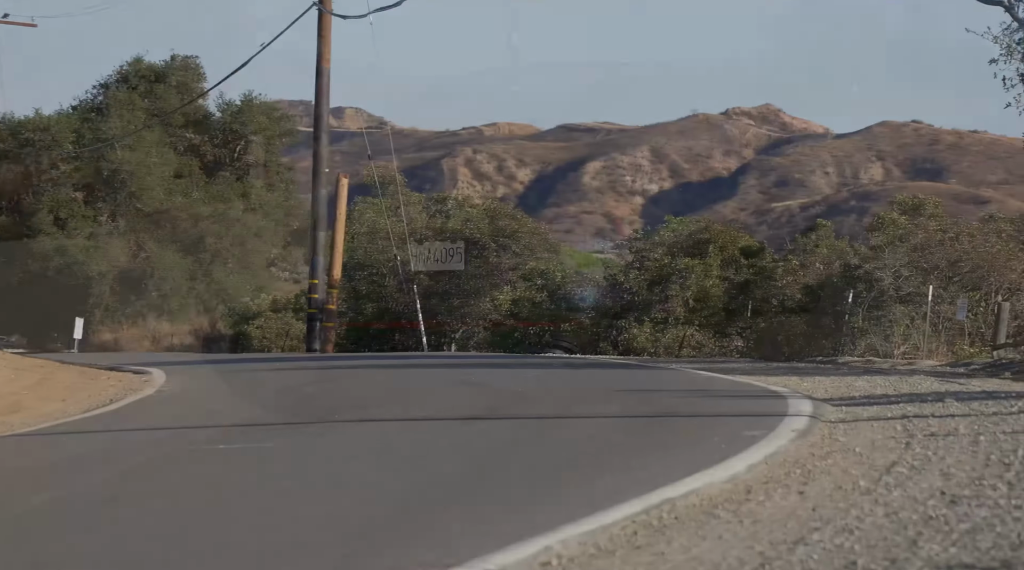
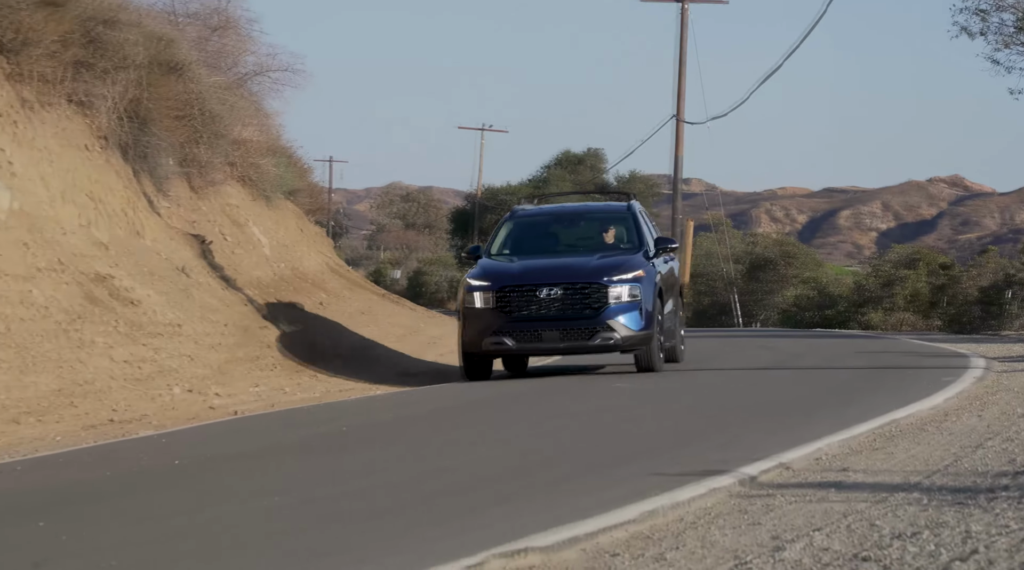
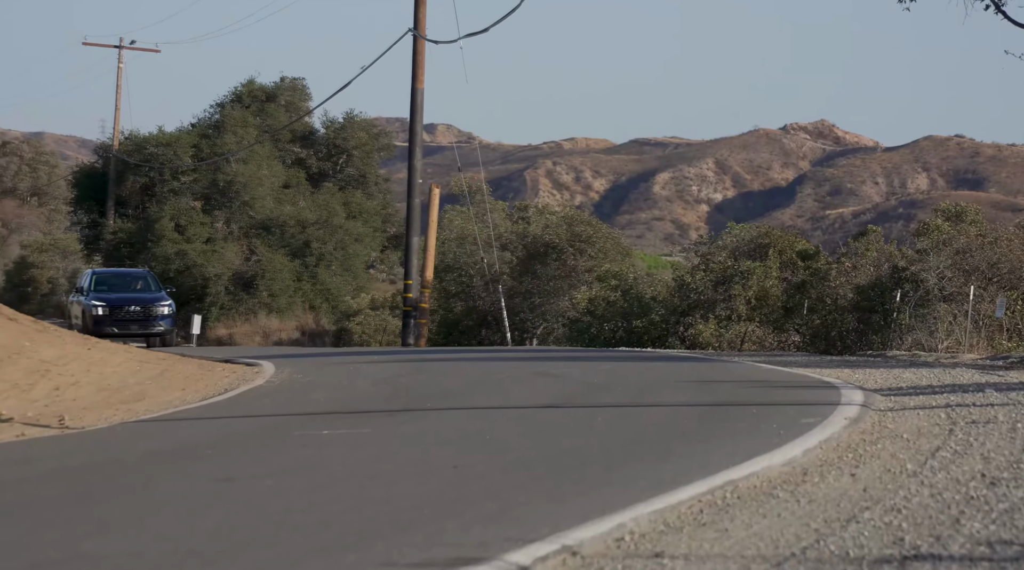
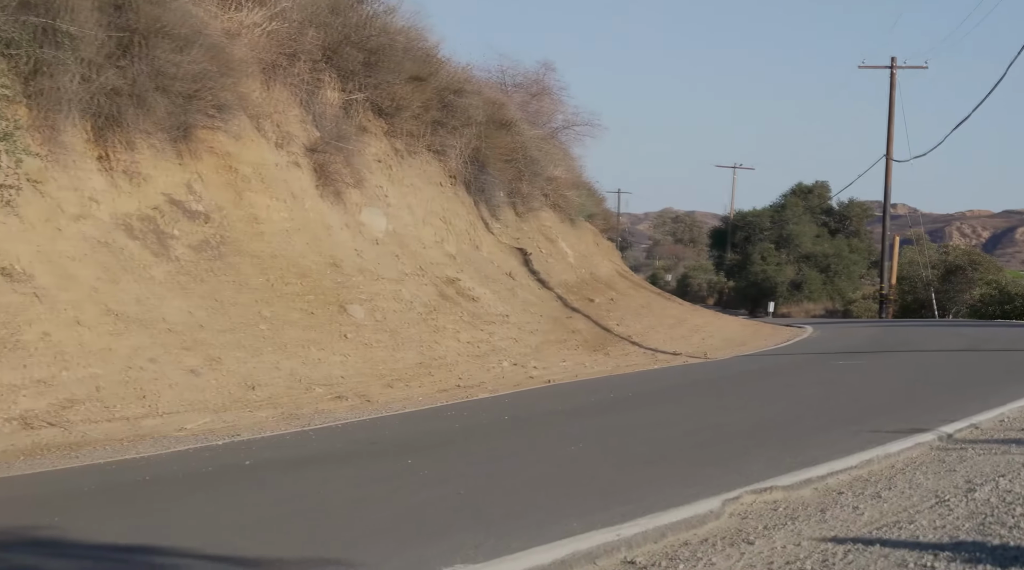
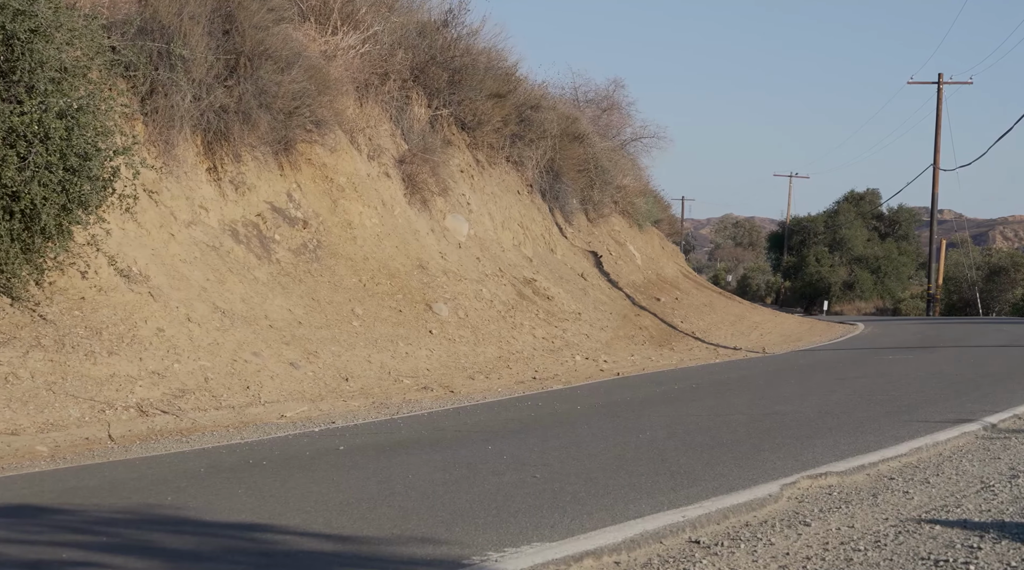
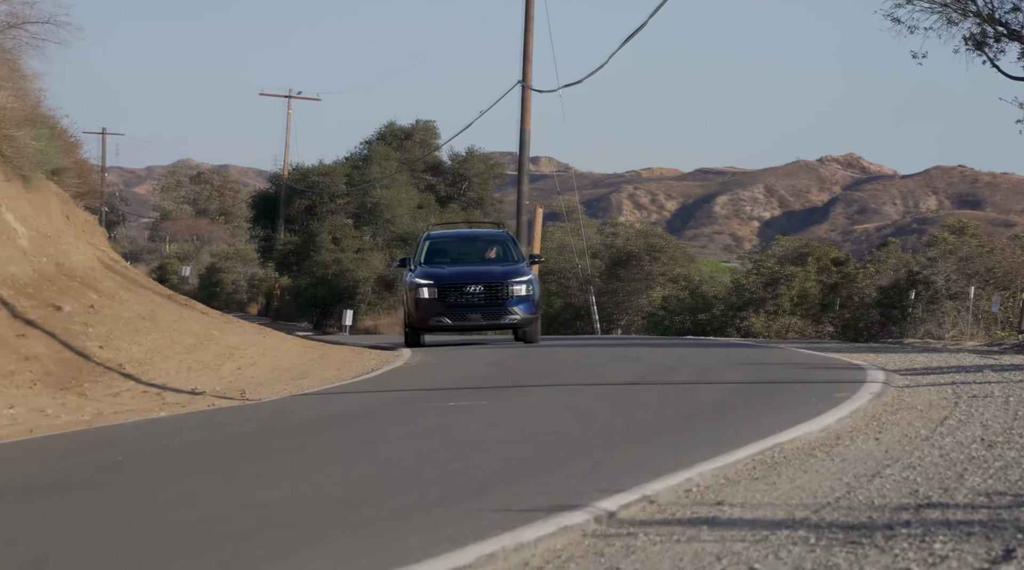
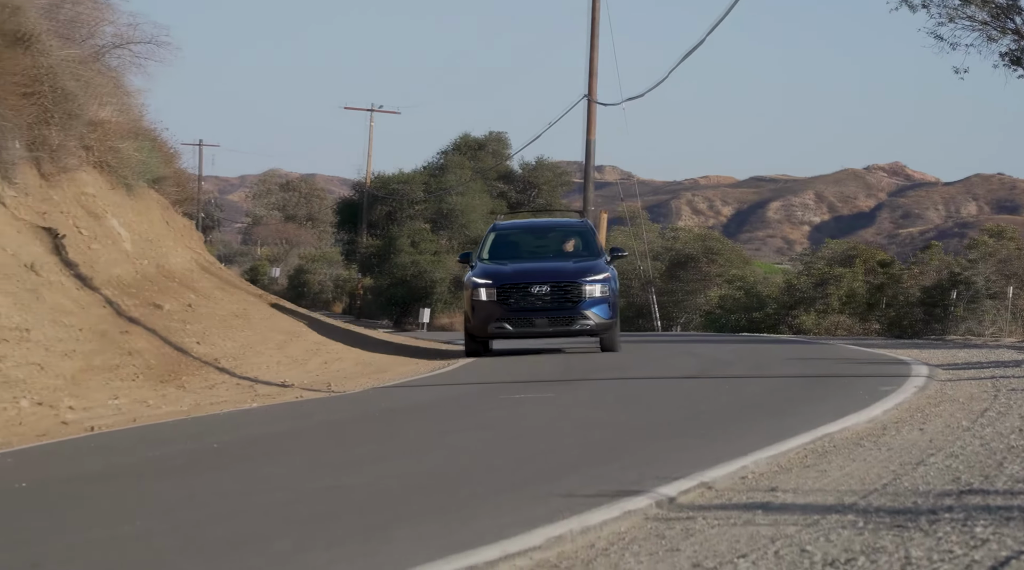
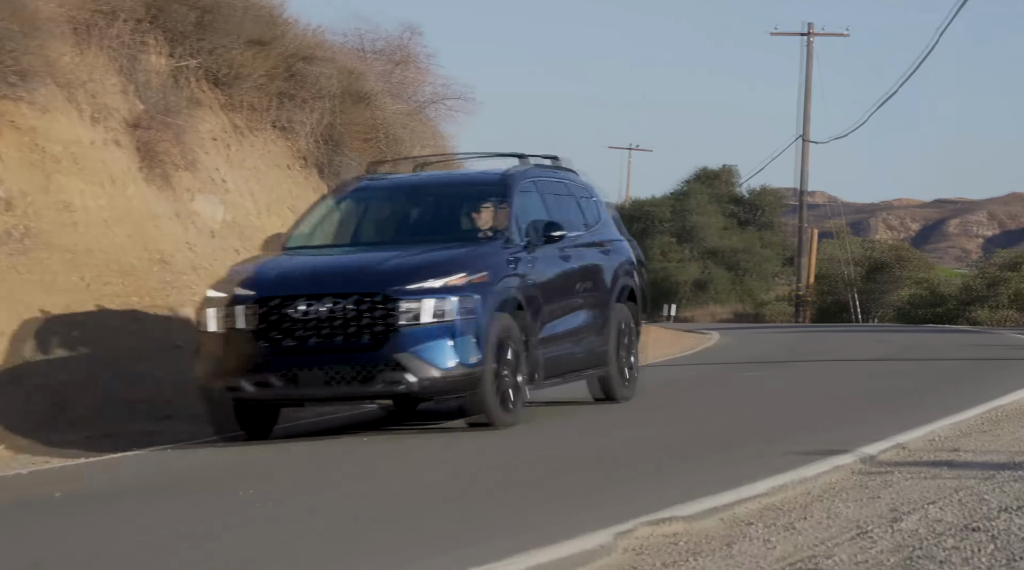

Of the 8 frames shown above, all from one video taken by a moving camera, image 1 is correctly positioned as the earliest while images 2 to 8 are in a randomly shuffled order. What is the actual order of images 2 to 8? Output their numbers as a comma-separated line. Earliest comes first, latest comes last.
3, 6, 7, 2, 8, 4, 5
